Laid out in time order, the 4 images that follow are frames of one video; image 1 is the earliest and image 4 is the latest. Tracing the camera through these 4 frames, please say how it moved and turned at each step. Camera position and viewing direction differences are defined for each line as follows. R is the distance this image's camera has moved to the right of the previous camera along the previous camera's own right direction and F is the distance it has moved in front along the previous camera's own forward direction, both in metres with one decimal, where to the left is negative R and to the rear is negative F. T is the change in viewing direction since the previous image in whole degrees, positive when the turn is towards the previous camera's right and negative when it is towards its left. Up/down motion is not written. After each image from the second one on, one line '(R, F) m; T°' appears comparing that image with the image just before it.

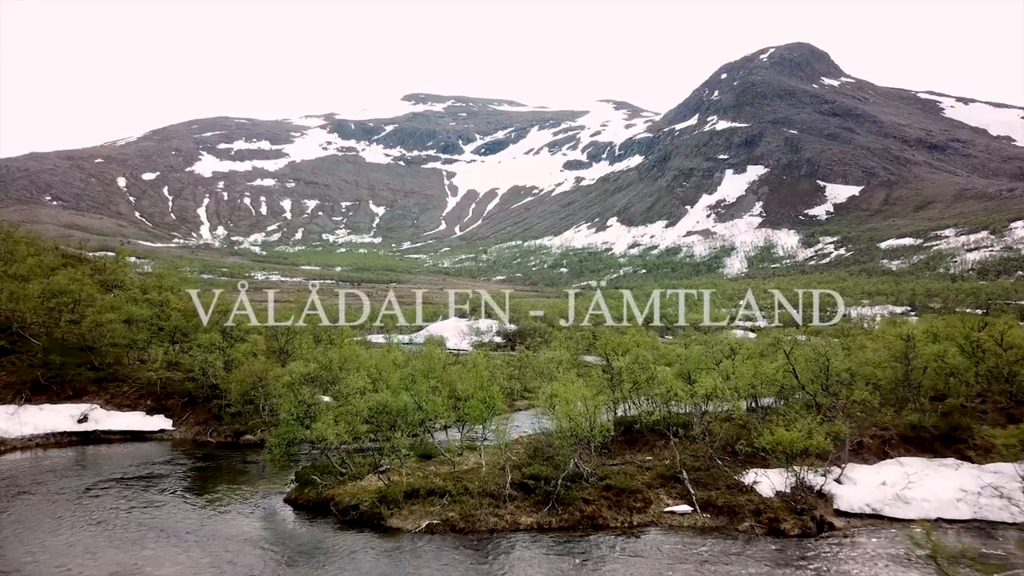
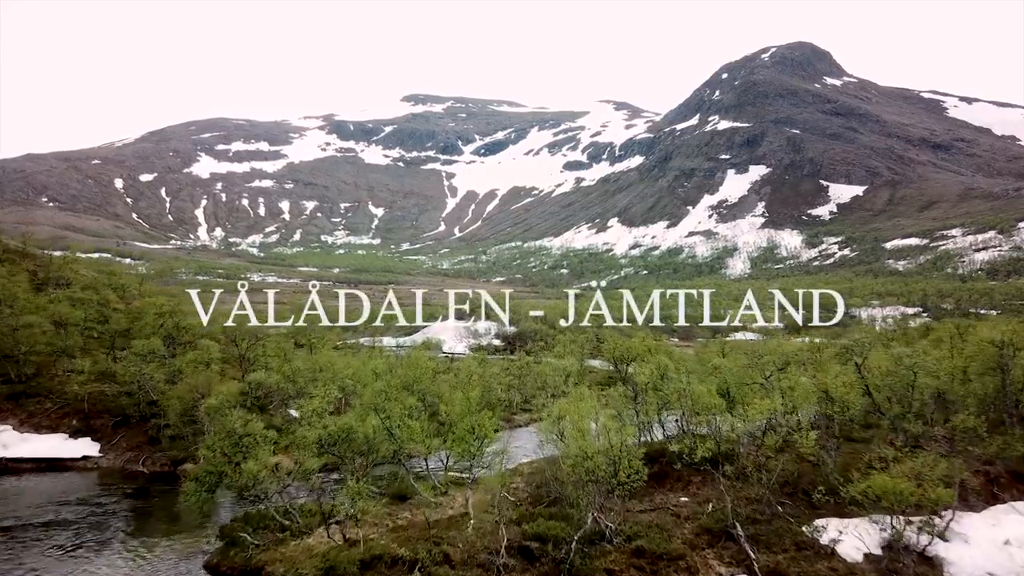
(+0.1, +3.9) m; 0°
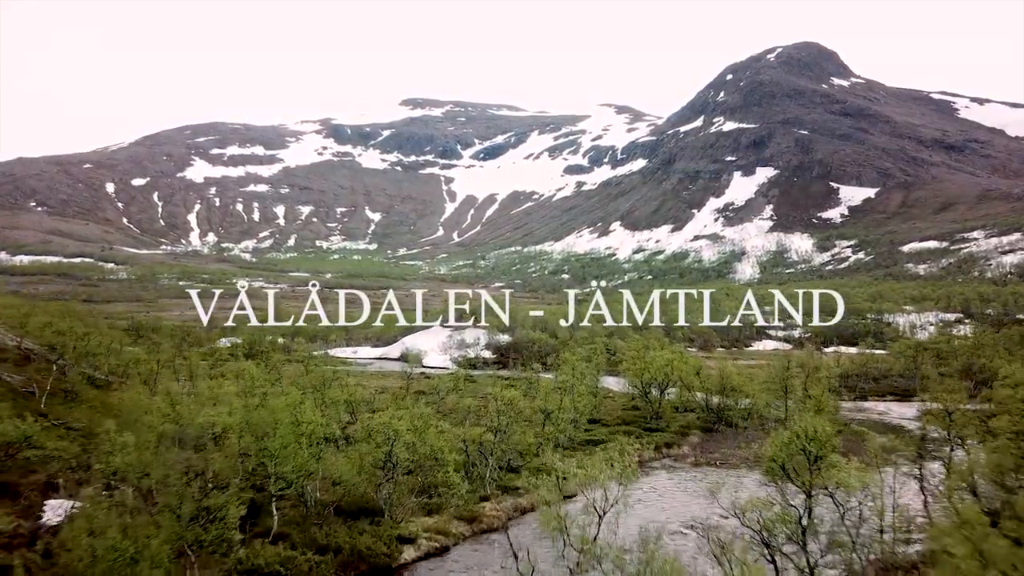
(+0.9, +12.3) m; 0°
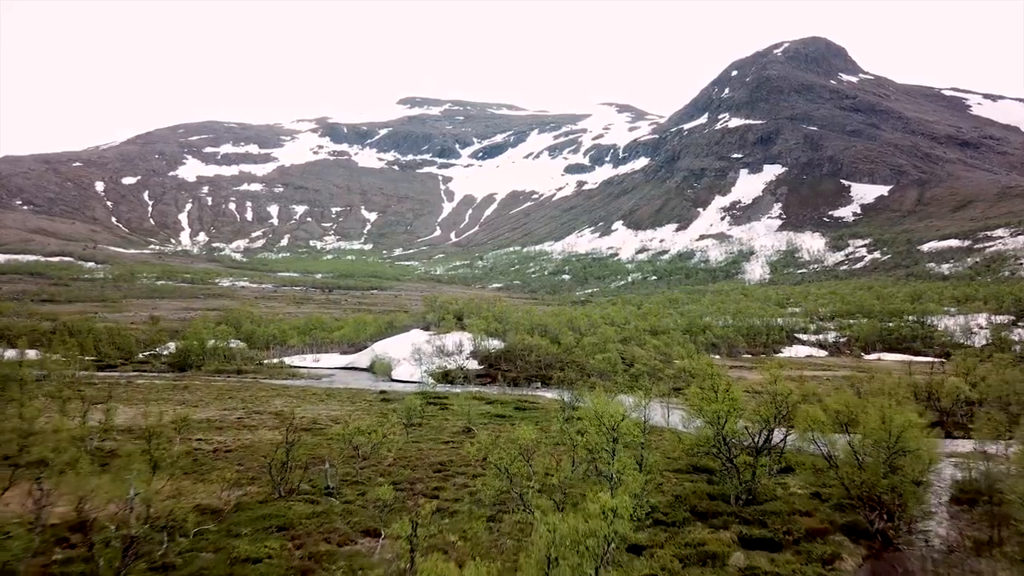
(+0.8, +12.7) m; 0°
